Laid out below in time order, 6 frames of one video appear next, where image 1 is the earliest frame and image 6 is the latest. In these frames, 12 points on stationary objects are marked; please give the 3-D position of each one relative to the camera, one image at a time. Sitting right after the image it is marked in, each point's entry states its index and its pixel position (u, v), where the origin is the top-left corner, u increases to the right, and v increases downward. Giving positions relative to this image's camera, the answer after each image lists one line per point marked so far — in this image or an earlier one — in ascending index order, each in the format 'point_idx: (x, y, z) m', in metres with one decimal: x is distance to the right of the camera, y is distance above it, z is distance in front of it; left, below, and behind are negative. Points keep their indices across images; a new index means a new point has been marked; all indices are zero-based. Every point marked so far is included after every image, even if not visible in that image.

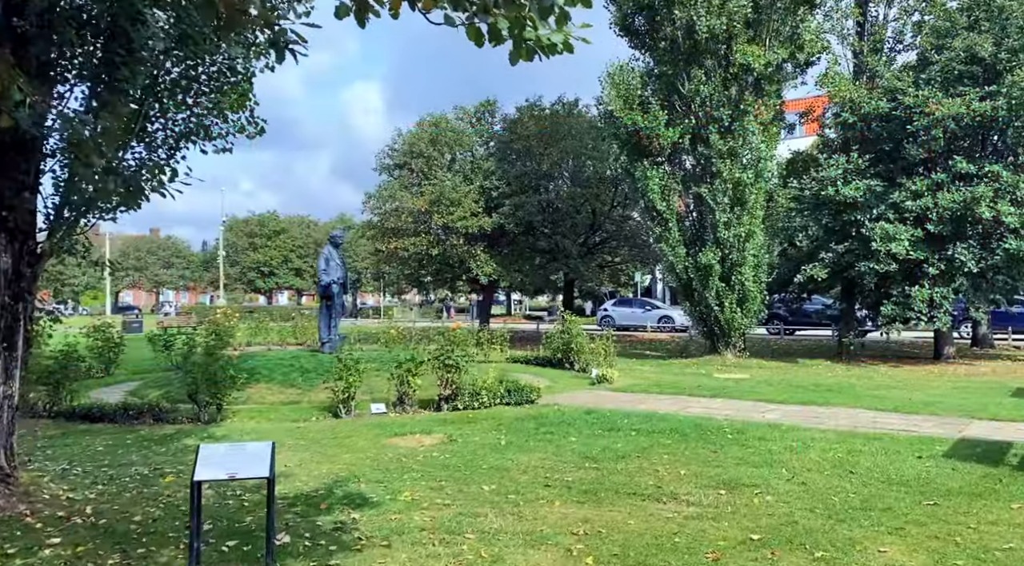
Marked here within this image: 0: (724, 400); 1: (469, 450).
0: (+3.1, -1.7, +11.7) m
1: (-0.4, -1.6, +7.7) m
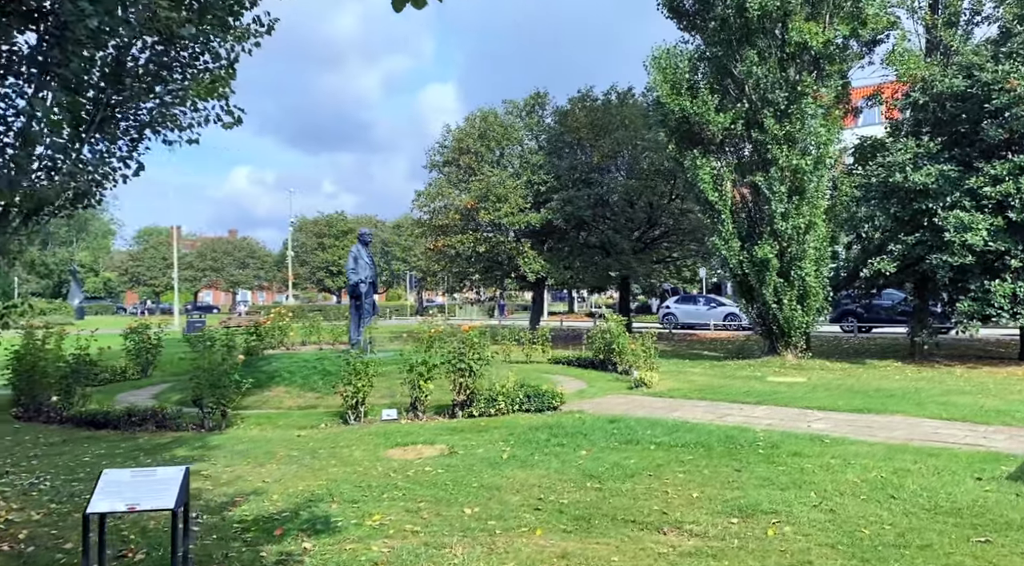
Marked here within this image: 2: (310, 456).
0: (+3.4, -1.7, +10.8) m
1: (-0.4, -1.6, +7.1) m
2: (-1.9, -1.6, +7.6) m
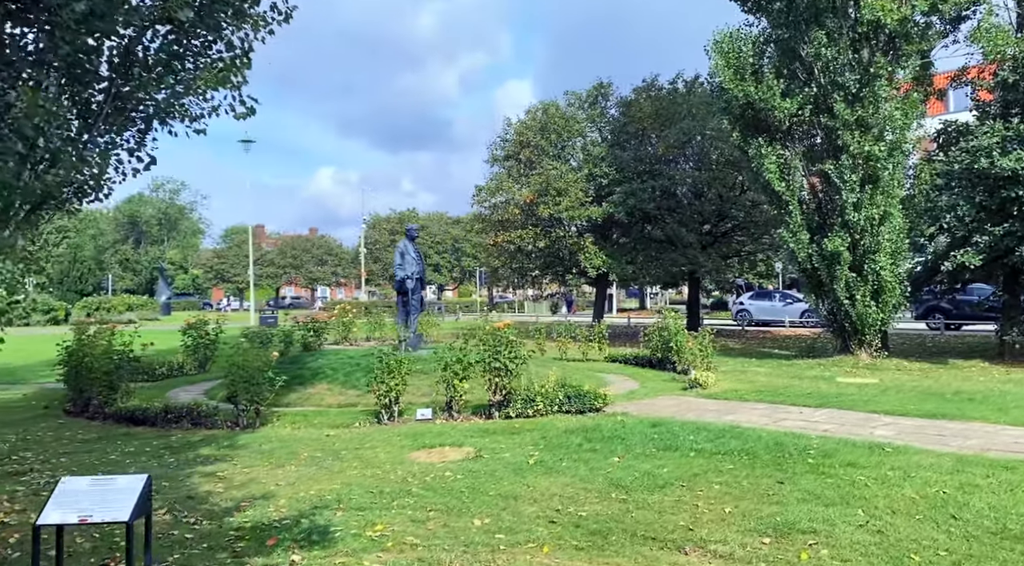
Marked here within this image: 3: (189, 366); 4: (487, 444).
0: (+3.9, -1.6, +10.0) m
1: (-0.2, -1.6, +6.7) m
2: (-1.6, -1.6, +7.4) m
3: (-6.1, -1.6, +15.2) m
4: (-0.2, -1.6, +7.8) m
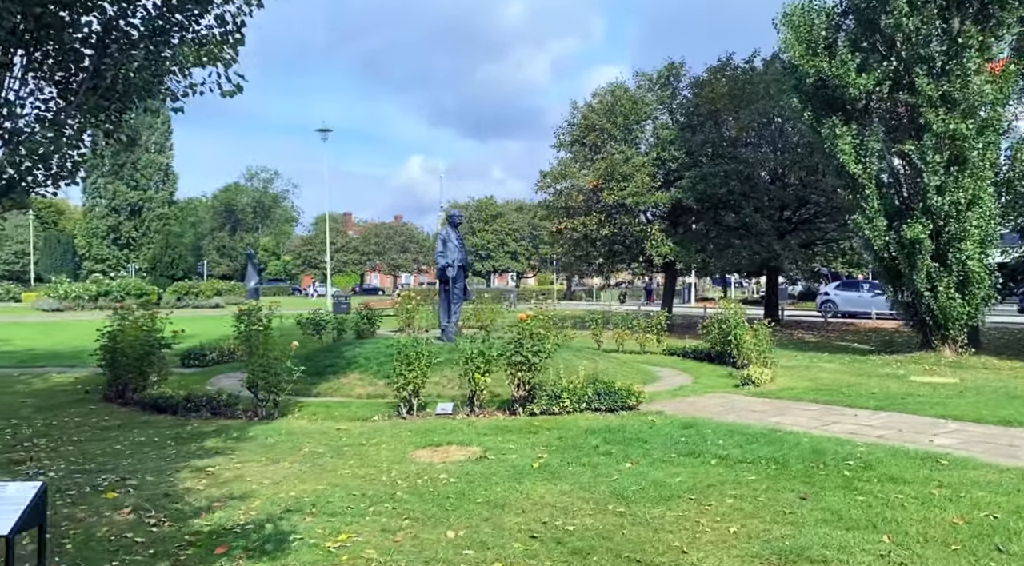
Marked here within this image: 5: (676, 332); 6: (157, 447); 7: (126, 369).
0: (+4.3, -1.5, +9.1) m
1: (-0.2, -1.5, +6.3) m
2: (-1.6, -1.5, +7.0) m
3: (-5.1, -1.3, +15.3) m
4: (-0.1, -1.5, +7.3) m
5: (+3.9, -1.1, +19.4) m
6: (-3.2, -1.5, +7.2) m
7: (-4.9, -1.0, +10.1) m
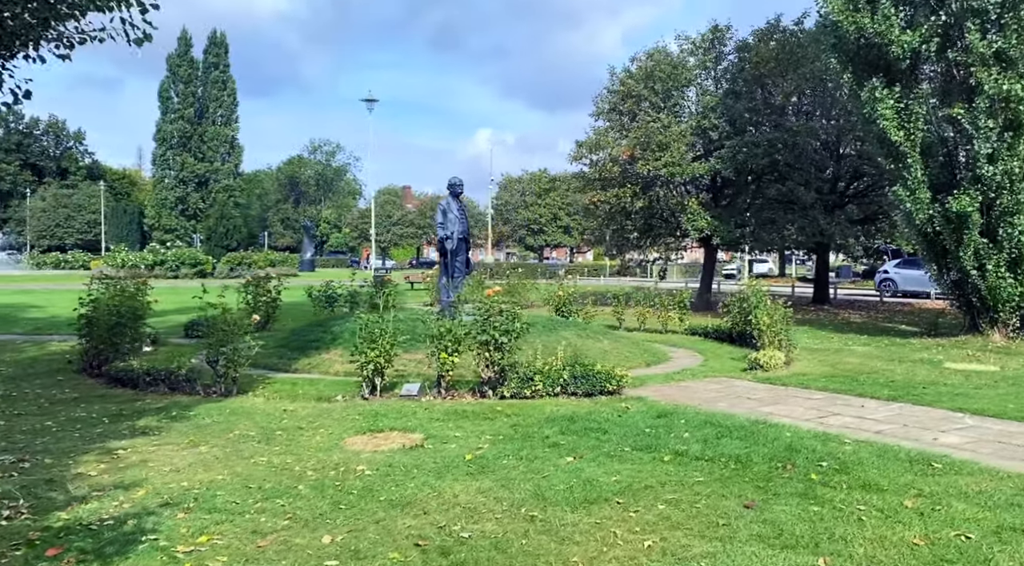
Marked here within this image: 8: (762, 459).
0: (+4.0, -1.3, +8.2) m
1: (-0.7, -1.3, +5.7) m
2: (-2.0, -1.2, +6.6) m
3: (-5.0, -0.8, +15.1) m
4: (-0.6, -1.2, +6.7) m
5: (+4.4, -0.6, +18.5) m
6: (-3.6, -1.2, +6.9) m
7: (-5.1, -0.7, +9.8) m
8: (+1.8, -1.3, +5.8) m
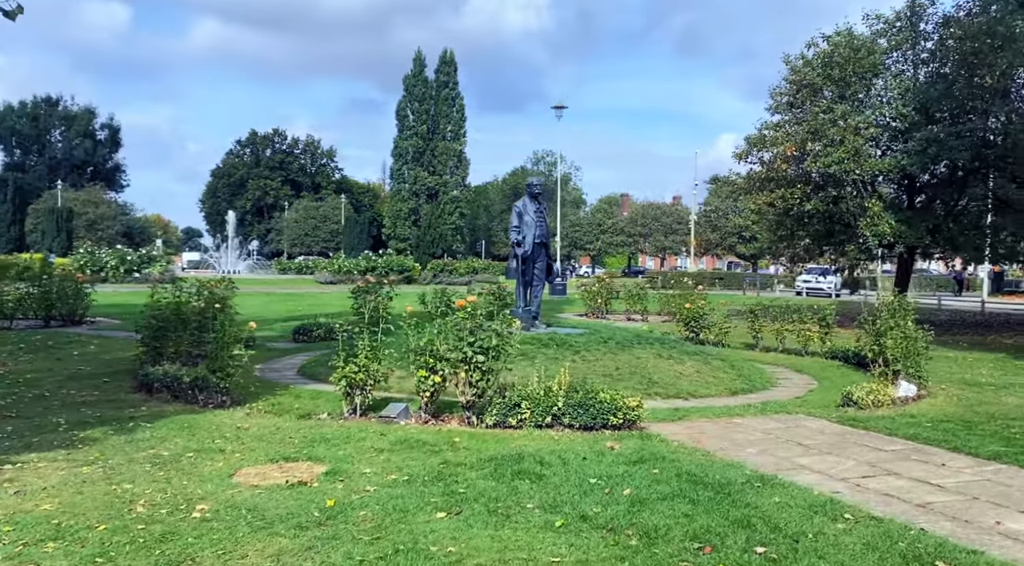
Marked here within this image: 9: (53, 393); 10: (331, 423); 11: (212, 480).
0: (+3.7, -1.4, +6.1) m
1: (-1.5, -1.4, +4.9) m
2: (-2.5, -1.3, +6.1) m
3: (-3.0, -0.9, +15.2) m
4: (-1.1, -1.3, +5.9) m
5: (+6.9, -0.8, +15.8) m
6: (-4.0, -1.3, +6.9) m
7: (-4.6, -0.7, +10.1) m
8: (+0.9, -1.4, +4.4) m
9: (-5.0, -1.2, +8.9) m
10: (-1.6, -1.3, +7.3) m
11: (-2.0, -1.3, +5.5) m
